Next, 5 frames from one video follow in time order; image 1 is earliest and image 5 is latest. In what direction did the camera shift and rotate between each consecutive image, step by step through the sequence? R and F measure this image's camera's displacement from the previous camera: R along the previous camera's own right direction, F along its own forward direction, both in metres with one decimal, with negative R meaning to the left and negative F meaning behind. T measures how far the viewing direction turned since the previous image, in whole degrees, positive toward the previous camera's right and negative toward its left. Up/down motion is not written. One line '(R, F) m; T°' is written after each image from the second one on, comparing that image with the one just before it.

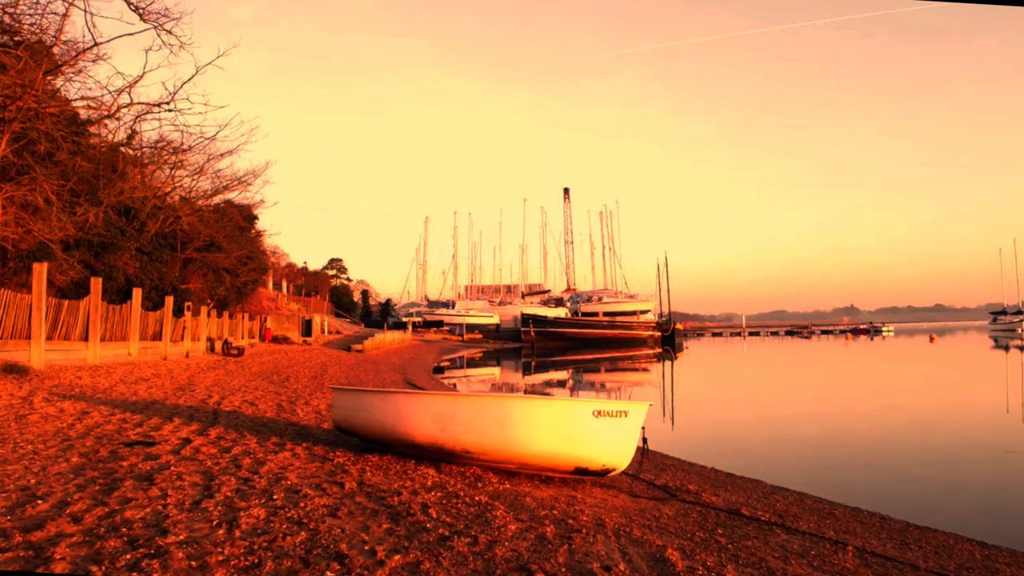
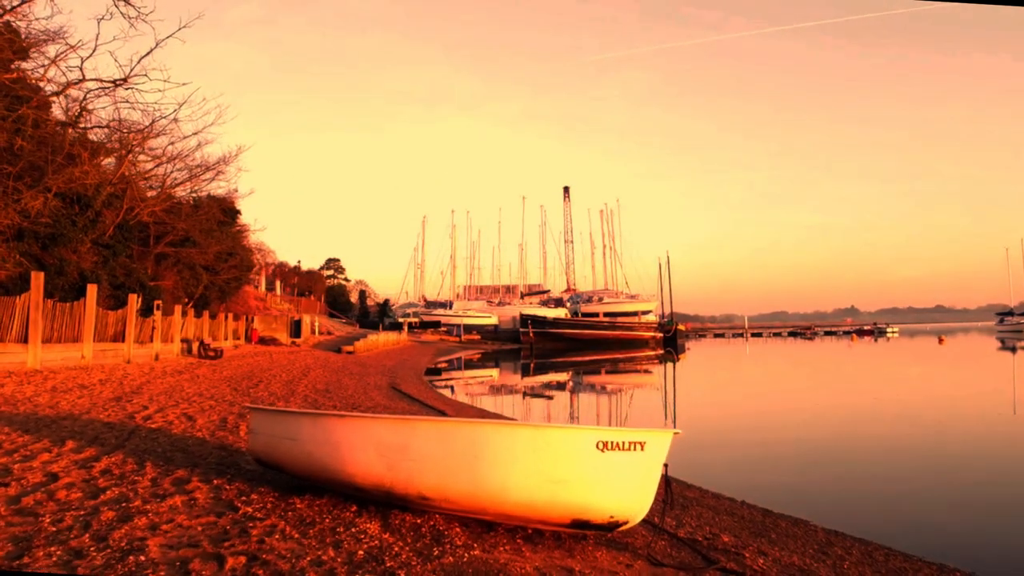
(+0.2, +1.8) m; 0°
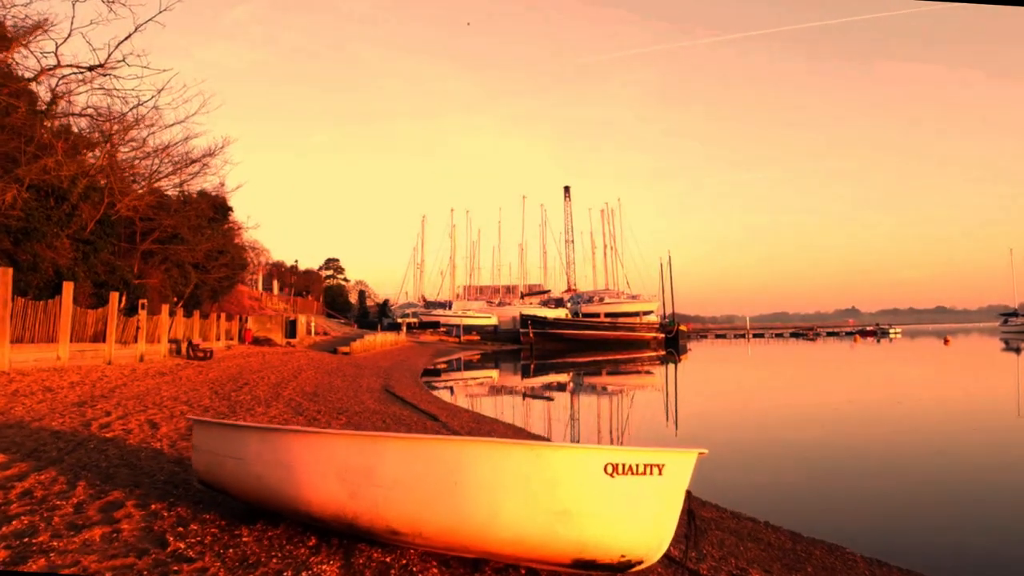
(+0.1, +0.9) m; 0°
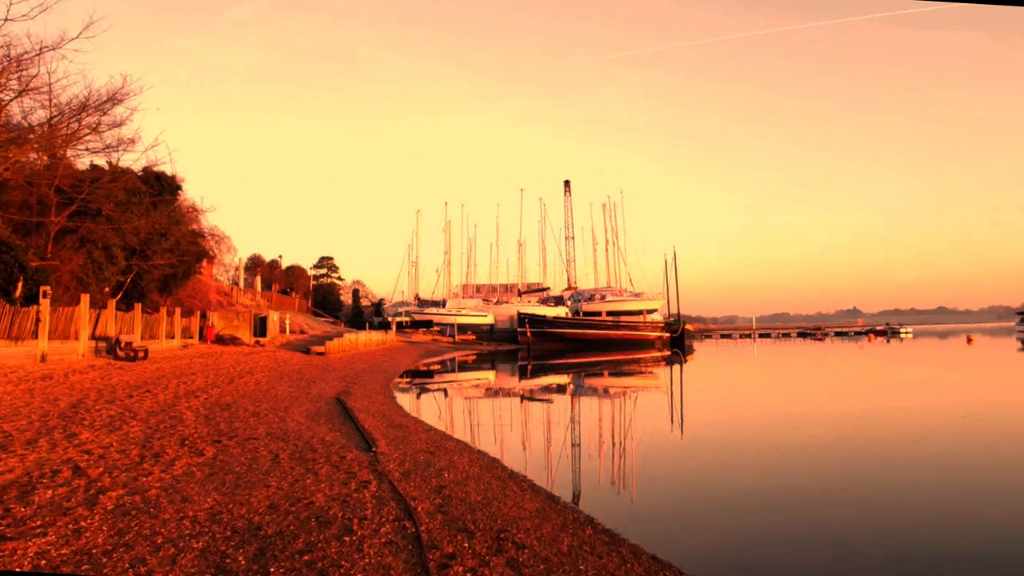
(+0.4, +4.2) m; 0°
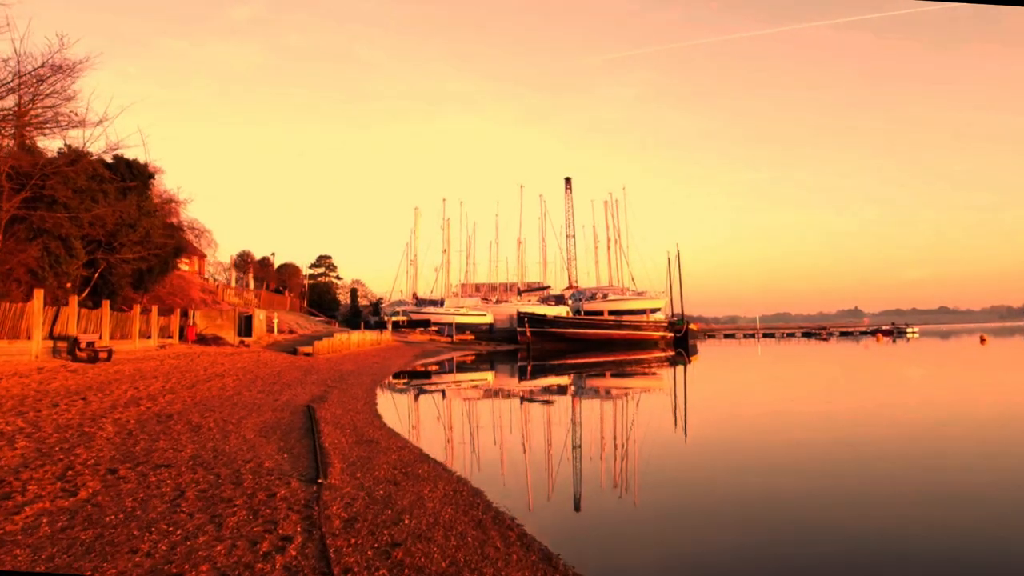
(+0.1, +1.9) m; 0°
